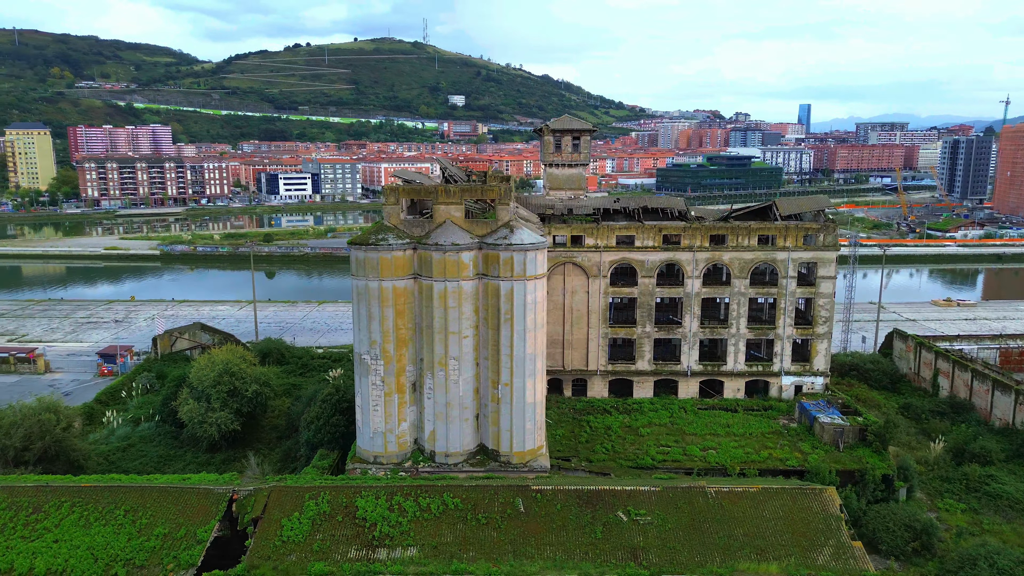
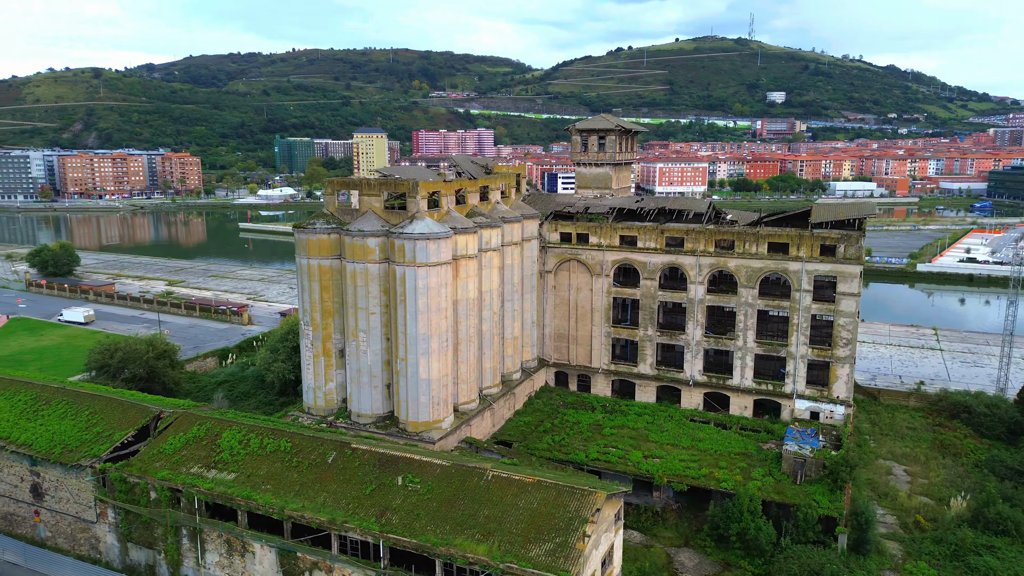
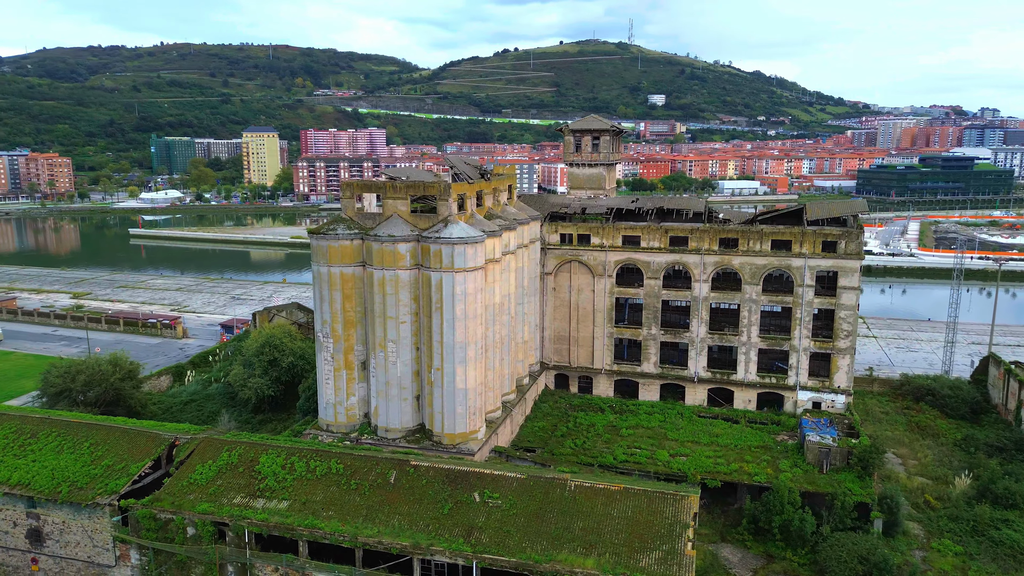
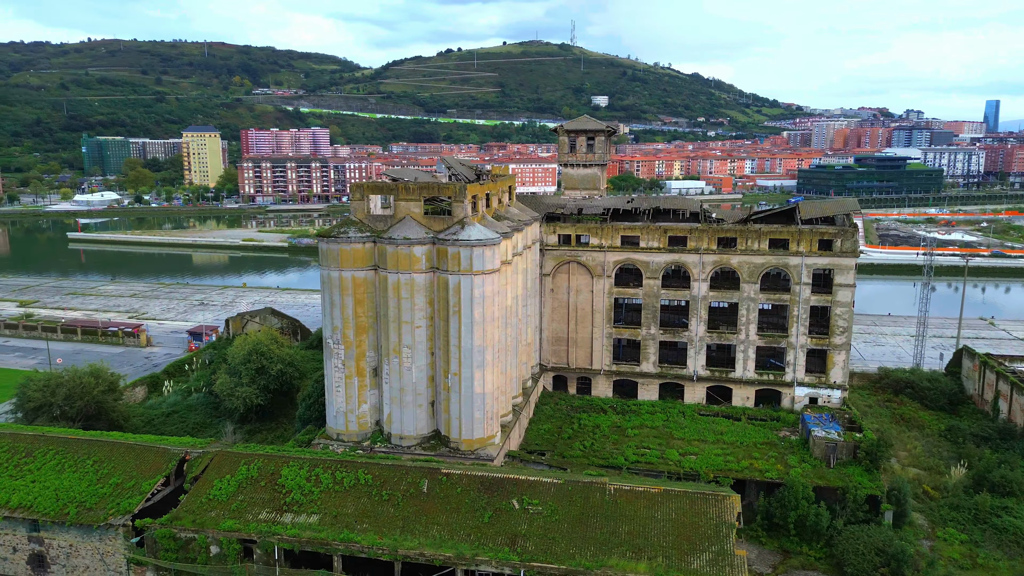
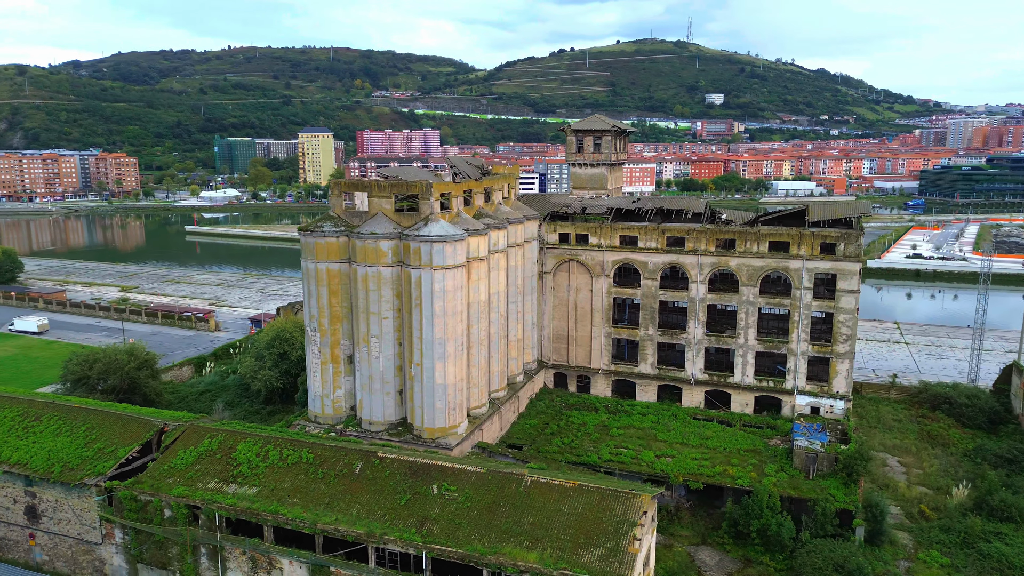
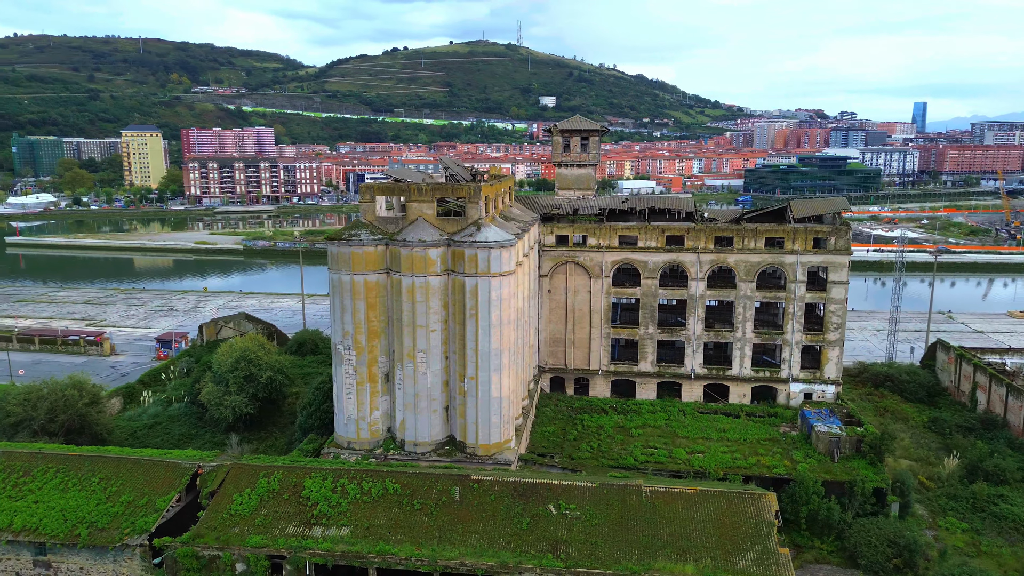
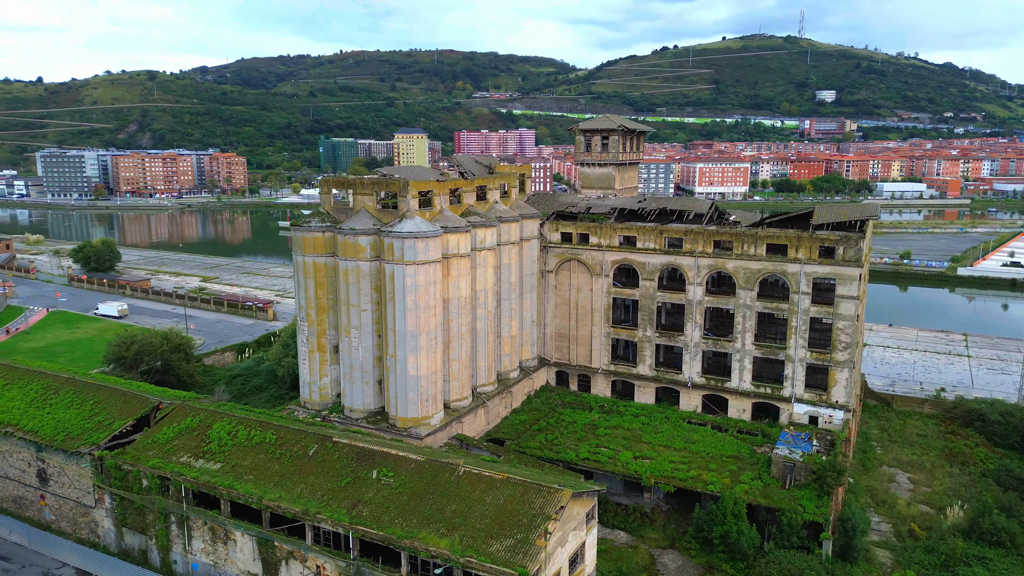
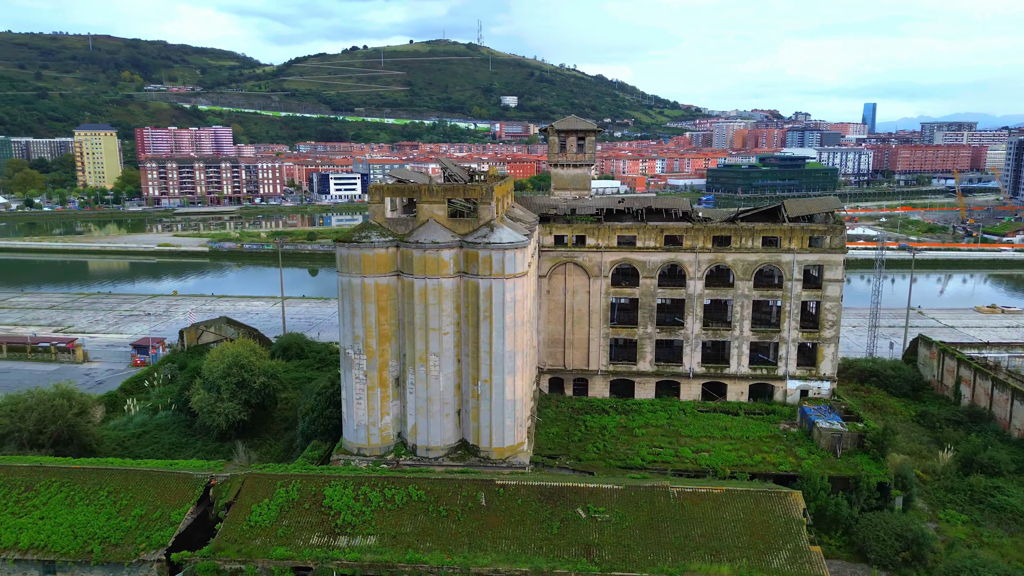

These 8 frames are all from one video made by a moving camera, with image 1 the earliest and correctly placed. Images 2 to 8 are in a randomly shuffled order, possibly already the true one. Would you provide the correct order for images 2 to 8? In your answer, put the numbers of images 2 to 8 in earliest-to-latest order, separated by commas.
8, 6, 4, 3, 5, 2, 7
